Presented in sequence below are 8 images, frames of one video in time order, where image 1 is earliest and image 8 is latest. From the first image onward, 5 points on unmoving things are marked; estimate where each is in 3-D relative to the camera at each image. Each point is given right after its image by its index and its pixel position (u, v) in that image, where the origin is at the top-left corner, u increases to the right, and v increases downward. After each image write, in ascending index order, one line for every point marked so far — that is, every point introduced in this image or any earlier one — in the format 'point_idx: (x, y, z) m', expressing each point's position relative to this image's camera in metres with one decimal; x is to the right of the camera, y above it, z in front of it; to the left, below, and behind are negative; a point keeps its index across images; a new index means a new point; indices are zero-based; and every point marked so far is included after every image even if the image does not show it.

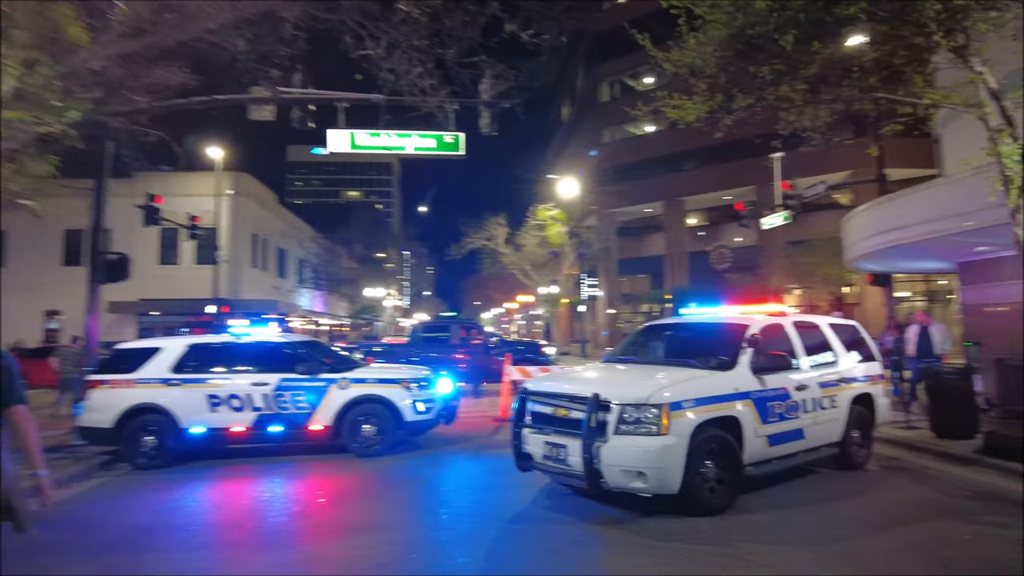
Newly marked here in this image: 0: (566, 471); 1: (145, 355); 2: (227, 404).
0: (+0.5, -1.7, +5.9) m
1: (-5.1, -1.0, +9.0) m
2: (-3.9, -1.6, +8.8) m
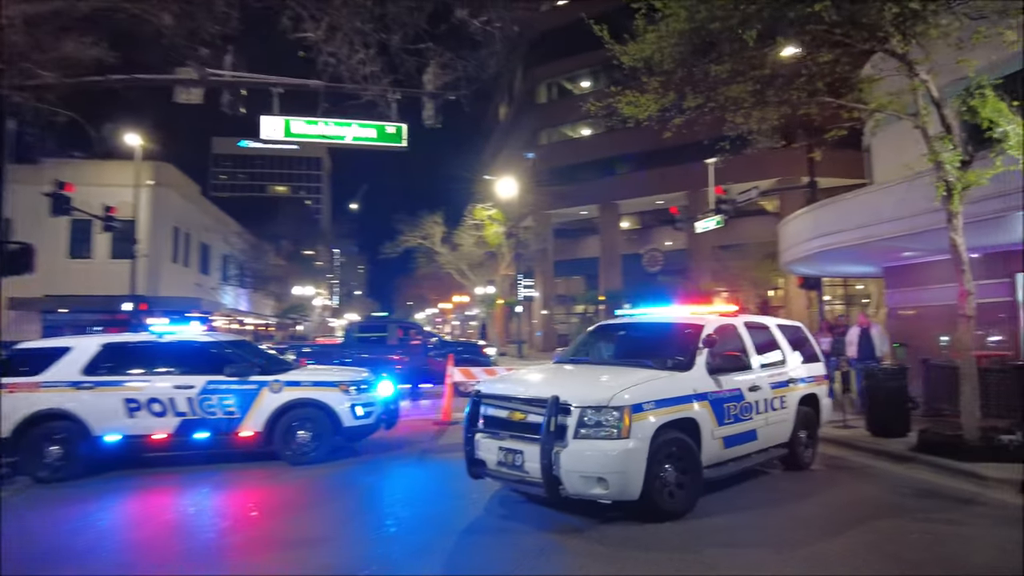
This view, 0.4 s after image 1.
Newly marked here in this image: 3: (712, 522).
0: (+0.1, -1.6, +5.6) m
1: (-5.8, -0.9, +8.1) m
2: (-4.5, -1.5, +8.1) m
3: (+1.8, -2.1, +5.8) m
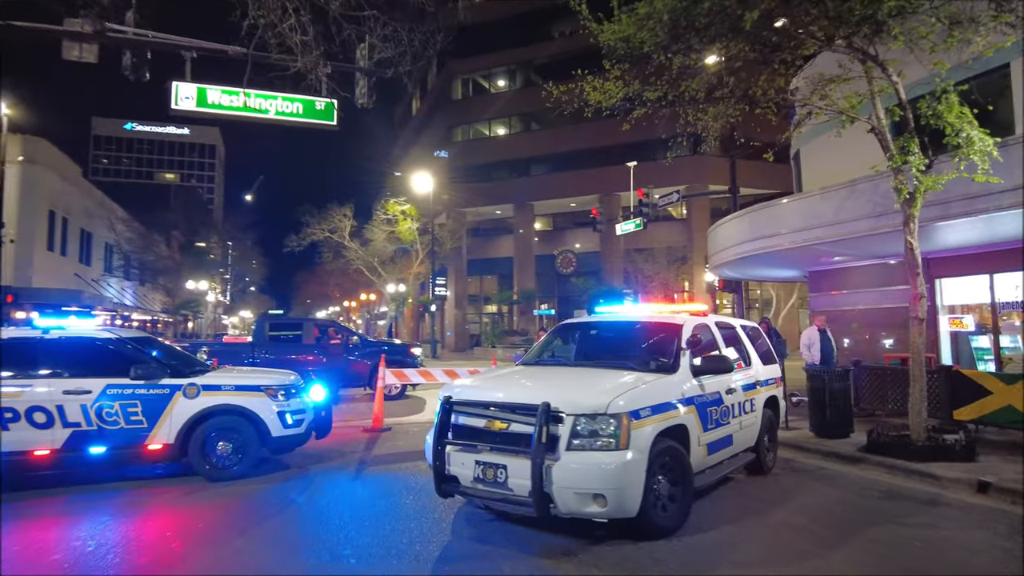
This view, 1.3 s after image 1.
0: (0.0, -1.6, +4.9) m
1: (-6.2, -0.7, +6.6) m
2: (-5.0, -1.3, +6.7) m
3: (+1.6, -2.1, +5.4) m
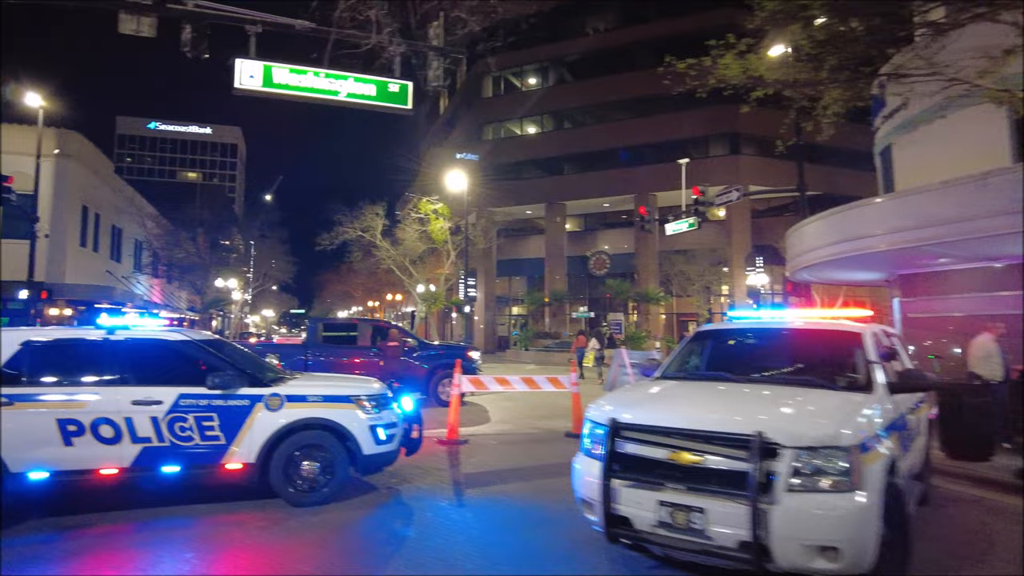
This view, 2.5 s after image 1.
0: (+1.1, -1.6, +3.9) m
1: (-5.0, -0.7, +5.7) m
2: (-3.7, -1.3, +5.8) m
3: (+2.8, -2.1, +4.3) m
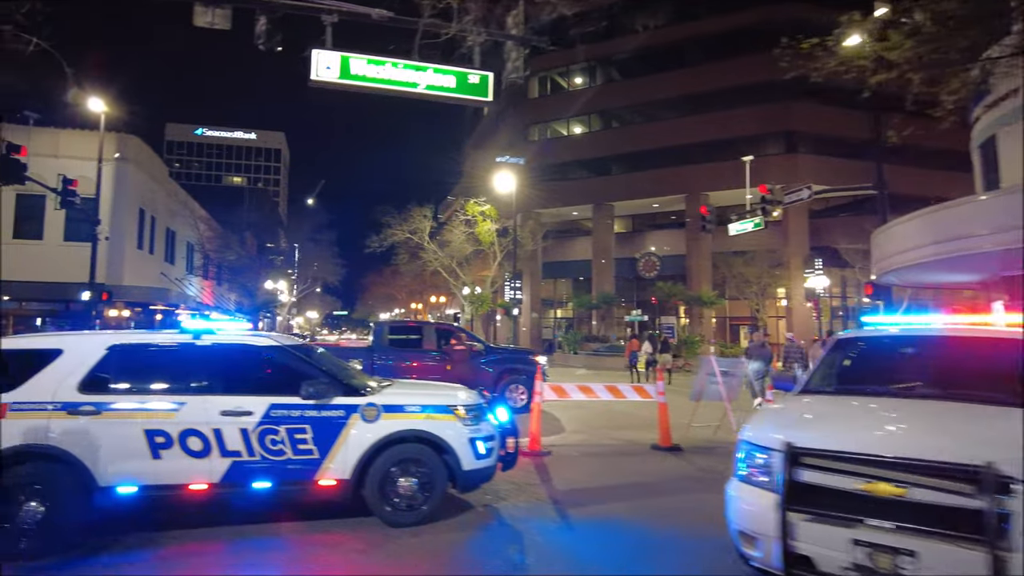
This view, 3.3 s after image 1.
0: (+2.0, -1.6, +3.2) m
1: (-4.0, -0.7, +5.4) m
2: (-2.7, -1.3, +5.4) m
3: (+3.7, -2.1, +3.6) m
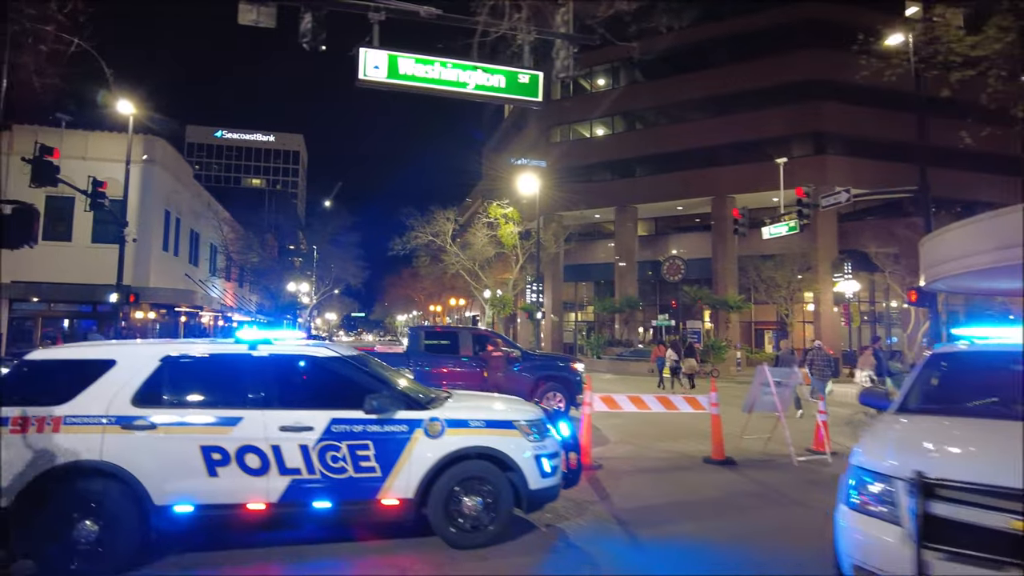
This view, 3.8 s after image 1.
0: (+2.6, -1.6, +2.9) m
1: (-3.4, -0.7, +5.1) m
2: (-2.2, -1.4, +5.1) m
3: (+4.3, -2.2, +3.2) m
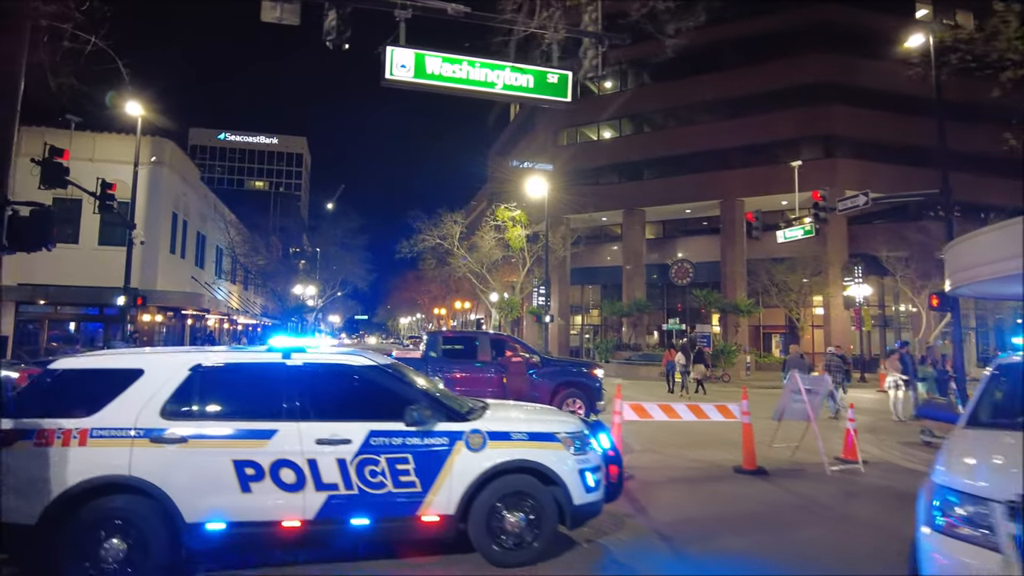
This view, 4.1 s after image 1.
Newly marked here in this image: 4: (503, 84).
0: (+2.9, -1.7, +2.6) m
1: (-3.0, -0.8, +4.9) m
2: (-1.8, -1.4, +4.9) m
3: (+4.6, -2.2, +2.9) m
4: (-0.1, +2.6, +8.4) m
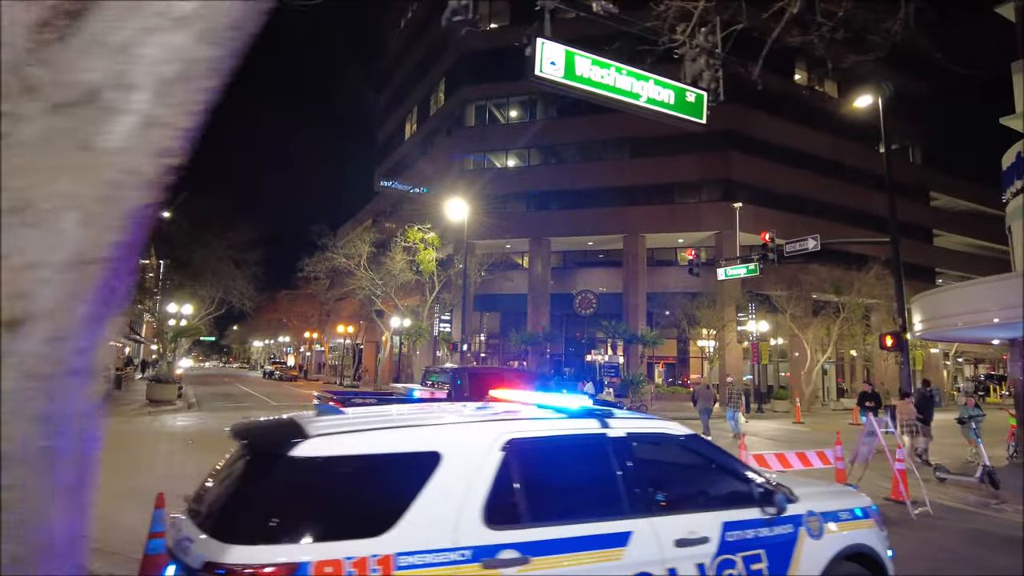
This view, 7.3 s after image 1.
0: (+5.7, -2.0, +2.3) m
1: (-0.5, -1.0, +3.3) m
2: (+0.6, -1.7, +3.5) m
3: (+7.3, -2.6, +3.0) m
4: (+1.5, +2.2, +7.5) m
